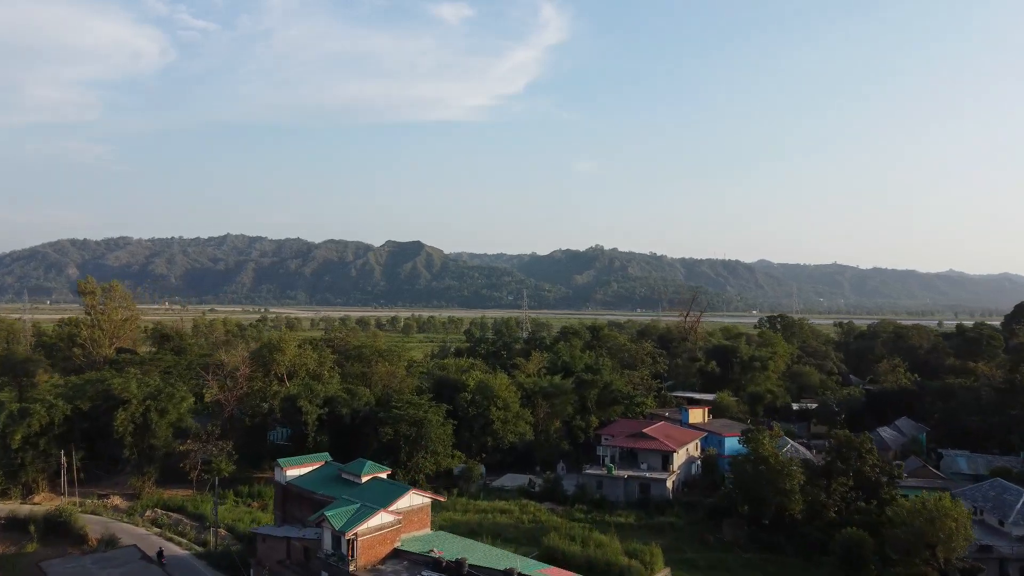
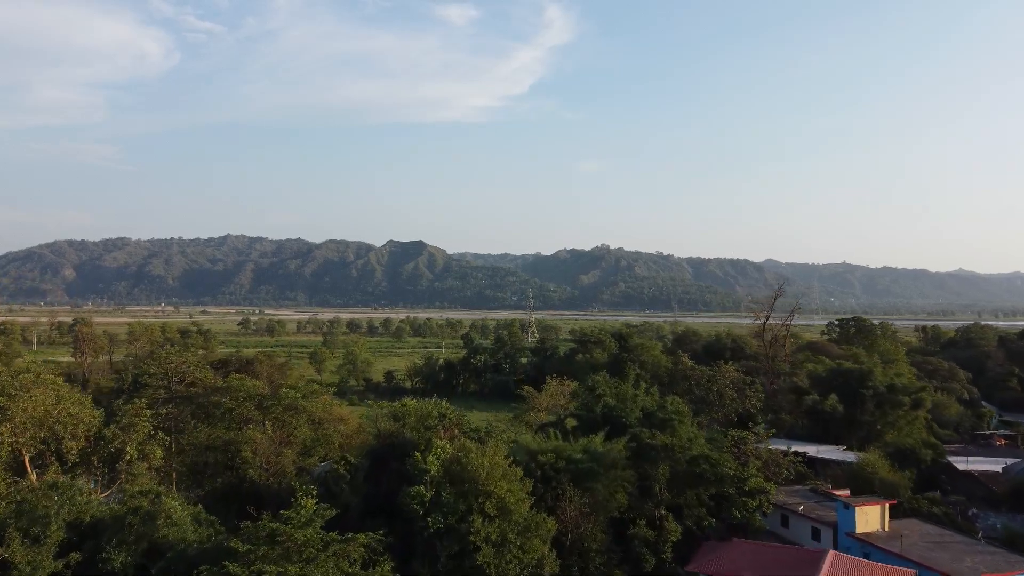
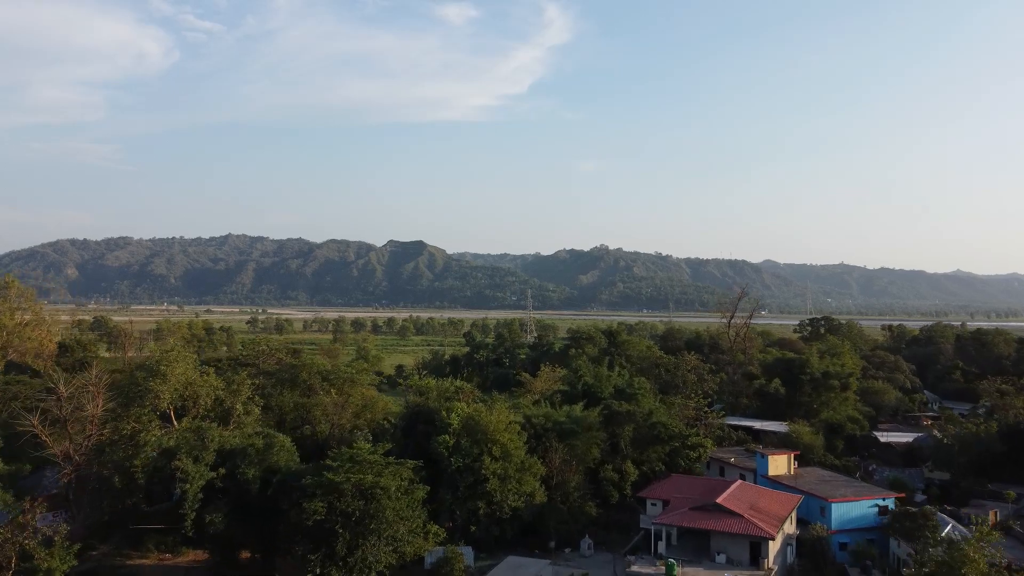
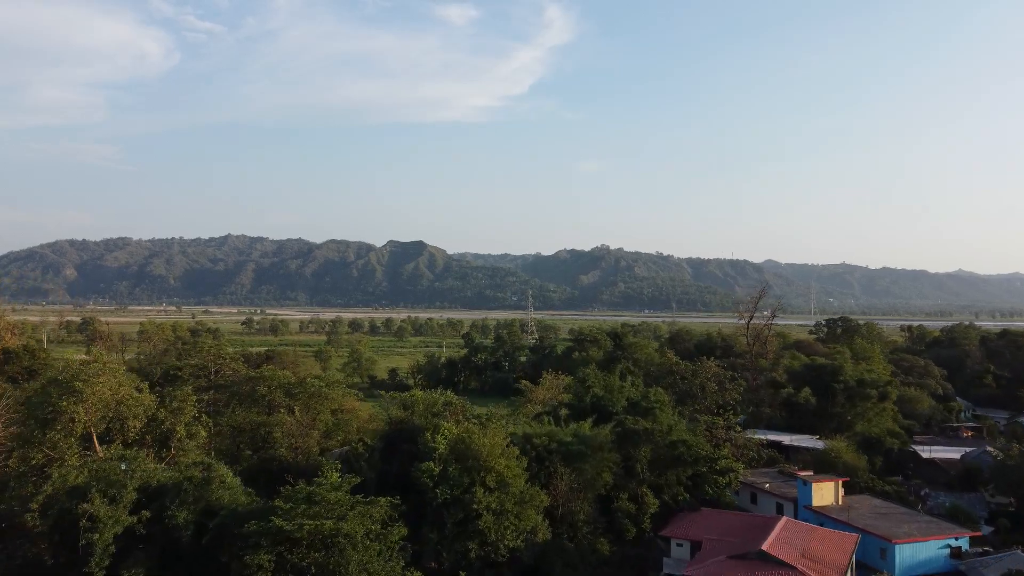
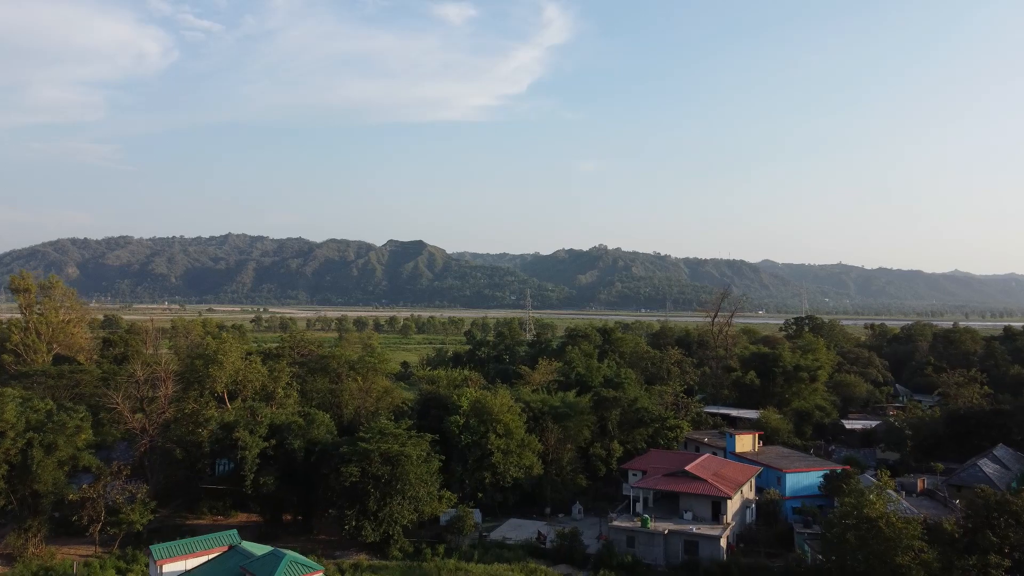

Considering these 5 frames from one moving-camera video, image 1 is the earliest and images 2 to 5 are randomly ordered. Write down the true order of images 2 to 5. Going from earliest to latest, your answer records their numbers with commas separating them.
5, 3, 4, 2
